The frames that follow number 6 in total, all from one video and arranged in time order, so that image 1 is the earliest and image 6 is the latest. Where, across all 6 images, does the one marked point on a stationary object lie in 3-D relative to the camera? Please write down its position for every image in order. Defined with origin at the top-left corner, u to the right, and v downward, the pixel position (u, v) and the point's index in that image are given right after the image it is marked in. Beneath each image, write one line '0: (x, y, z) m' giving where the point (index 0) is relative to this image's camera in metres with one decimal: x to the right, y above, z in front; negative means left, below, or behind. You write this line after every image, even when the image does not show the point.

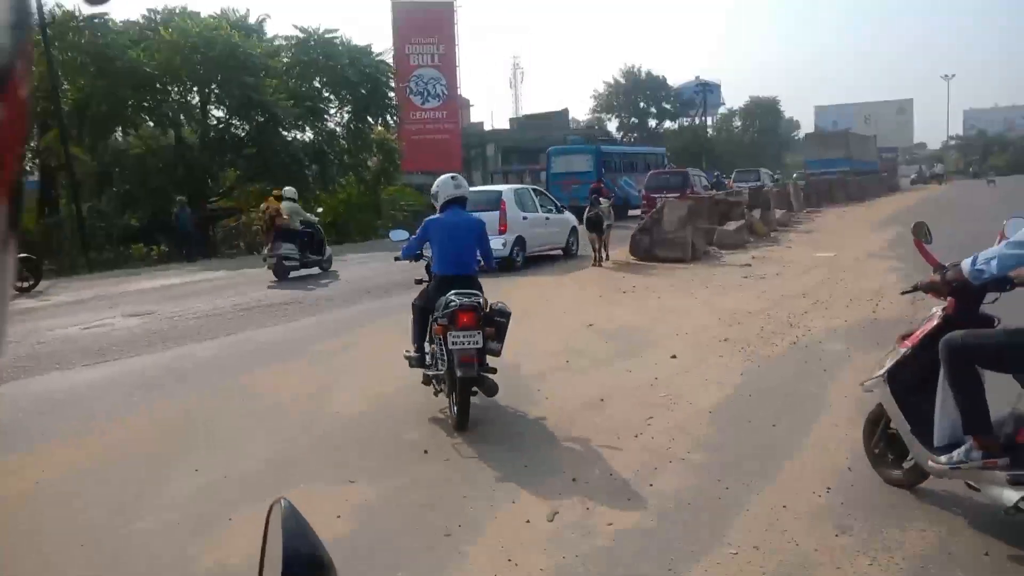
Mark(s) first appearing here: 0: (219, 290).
0: (-4.5, -0.1, +12.4) m
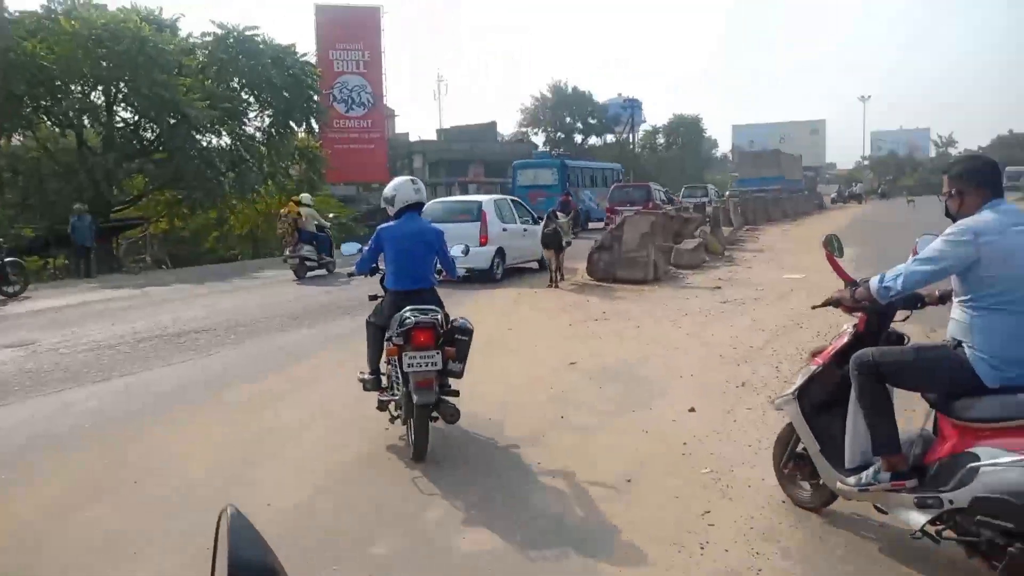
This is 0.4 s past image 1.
0: (-5.3, -0.4, +11.2) m
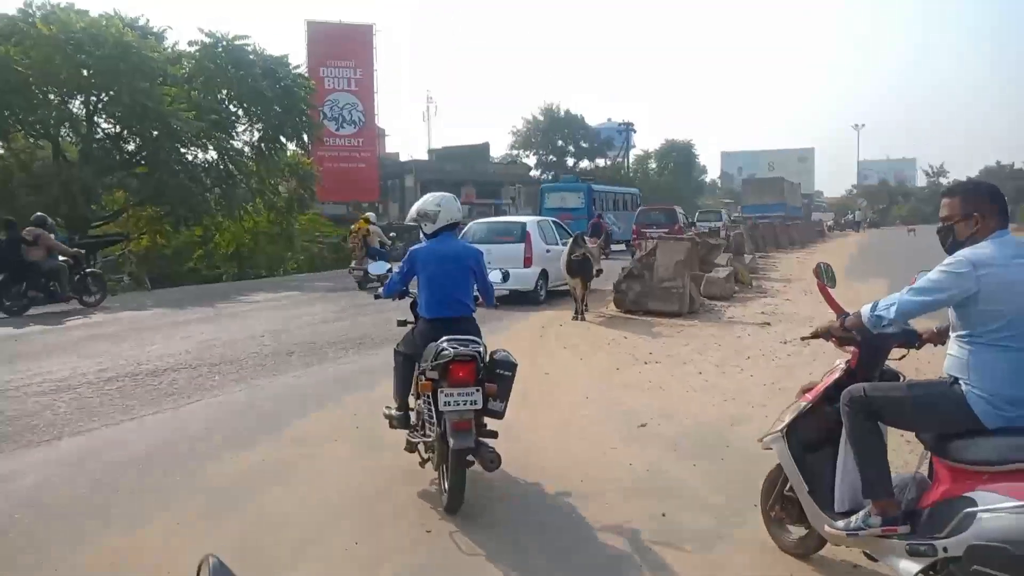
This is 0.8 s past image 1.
0: (-5.2, -0.6, +10.3) m
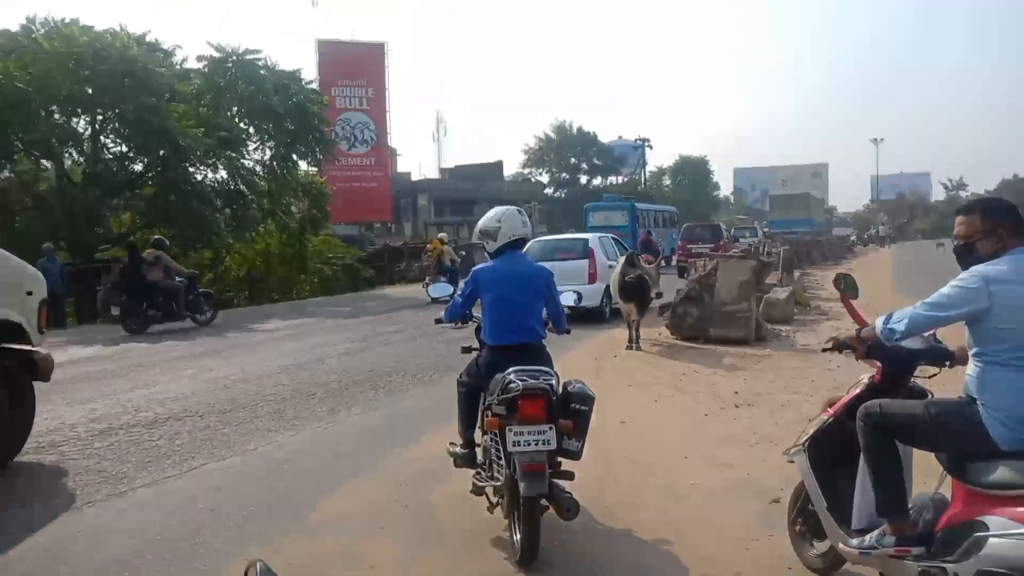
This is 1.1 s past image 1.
0: (-4.8, -1.0, +9.7) m
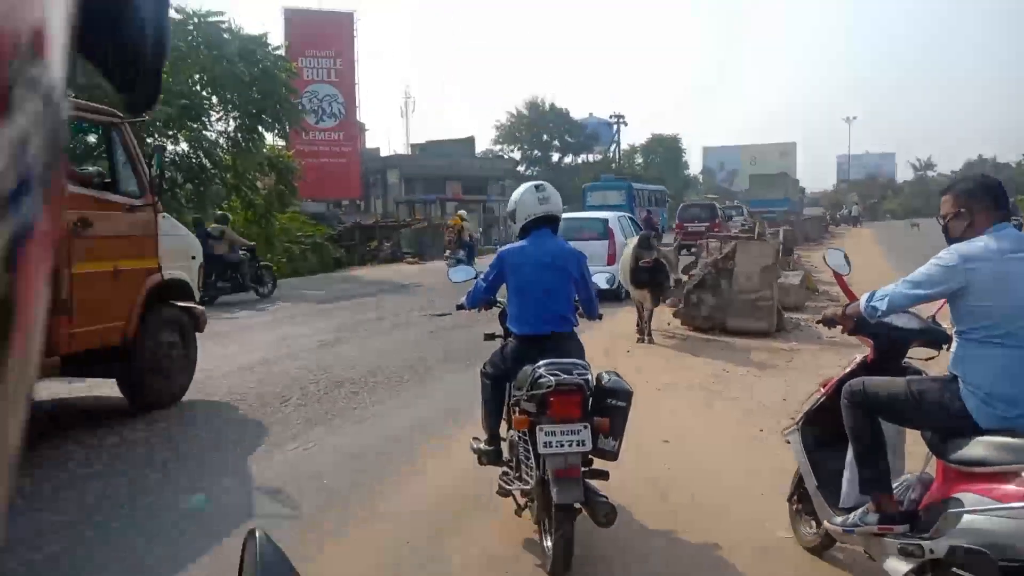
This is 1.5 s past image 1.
0: (-4.9, -0.7, +9.0) m
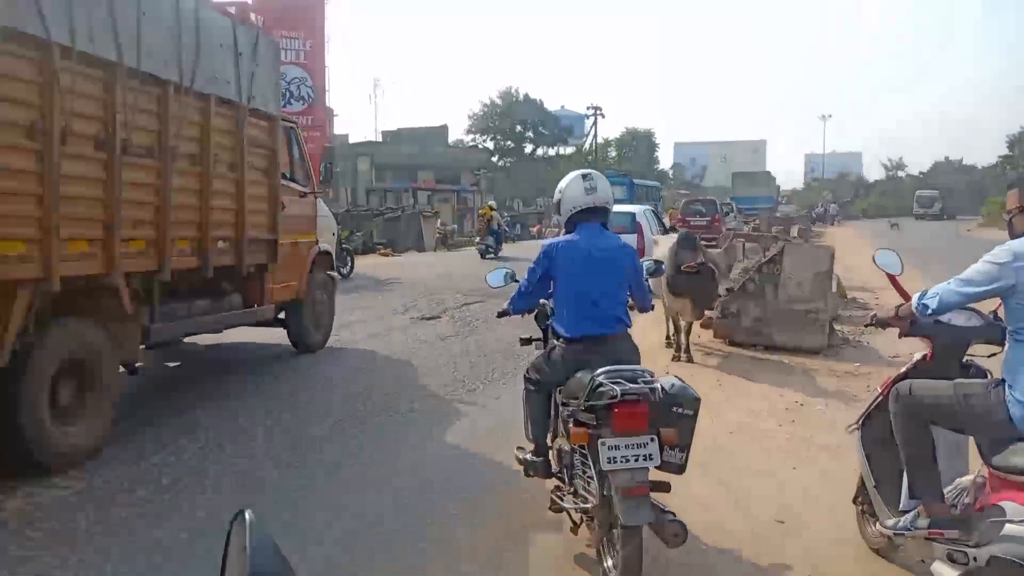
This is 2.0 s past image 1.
0: (-4.9, -0.6, +8.2) m
